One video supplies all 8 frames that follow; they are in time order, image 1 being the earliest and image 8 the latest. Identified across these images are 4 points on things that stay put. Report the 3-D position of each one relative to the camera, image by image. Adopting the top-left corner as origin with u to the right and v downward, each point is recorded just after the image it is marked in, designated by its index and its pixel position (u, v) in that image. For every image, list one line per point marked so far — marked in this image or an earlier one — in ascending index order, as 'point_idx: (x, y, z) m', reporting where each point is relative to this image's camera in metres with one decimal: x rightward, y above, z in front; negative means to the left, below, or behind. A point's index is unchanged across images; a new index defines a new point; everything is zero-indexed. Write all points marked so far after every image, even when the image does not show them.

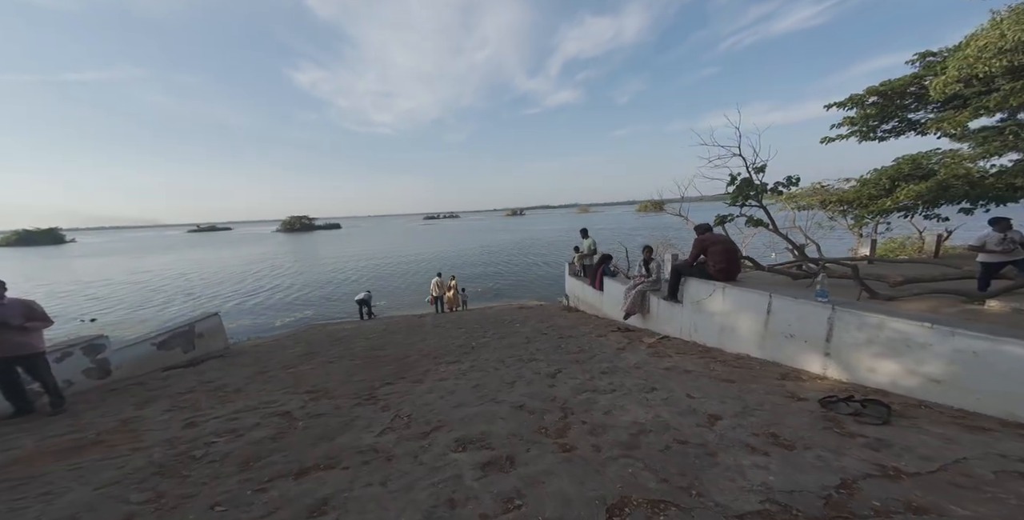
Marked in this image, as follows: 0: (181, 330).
0: (-7.5, -1.8, +9.3) m
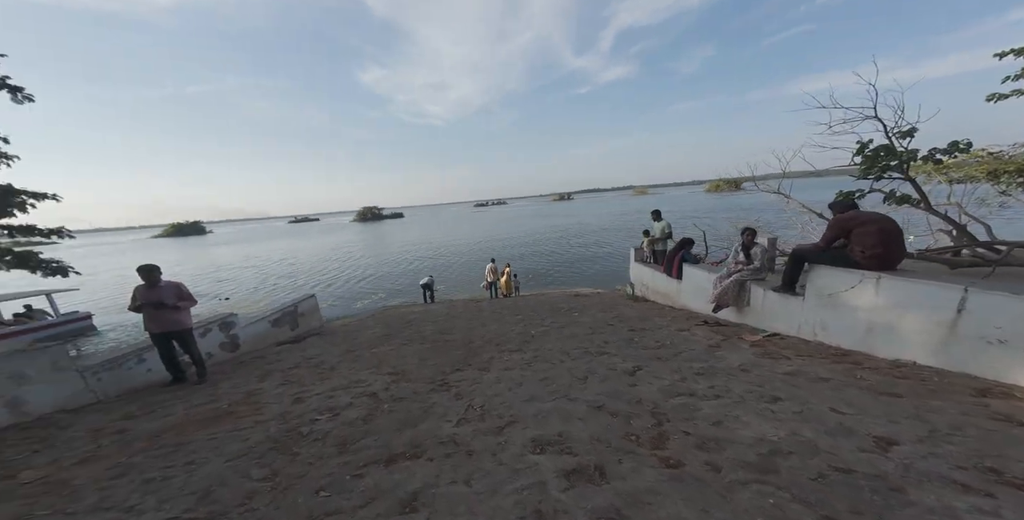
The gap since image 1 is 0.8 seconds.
0: (-5.9, -1.3, +9.7) m
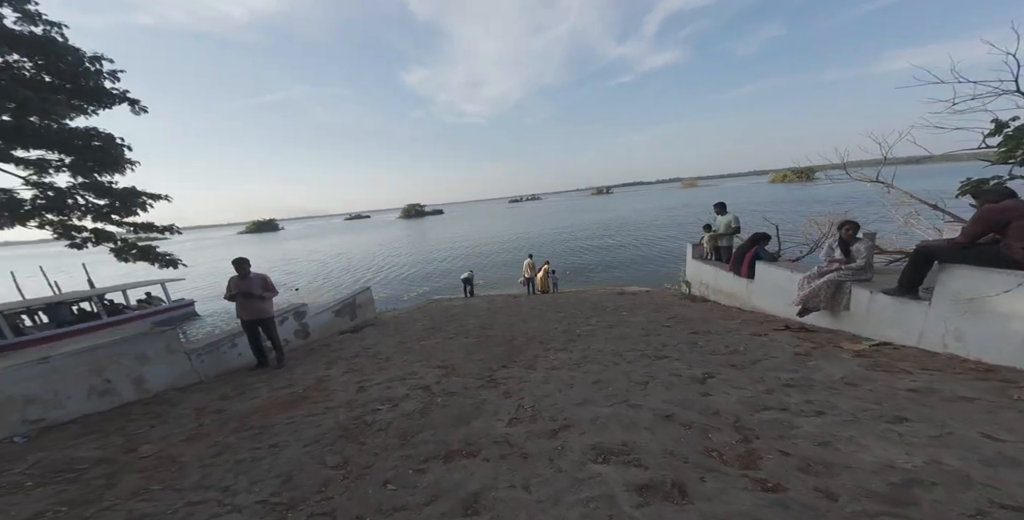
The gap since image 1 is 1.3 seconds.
0: (-4.6, -1.1, +10.0) m
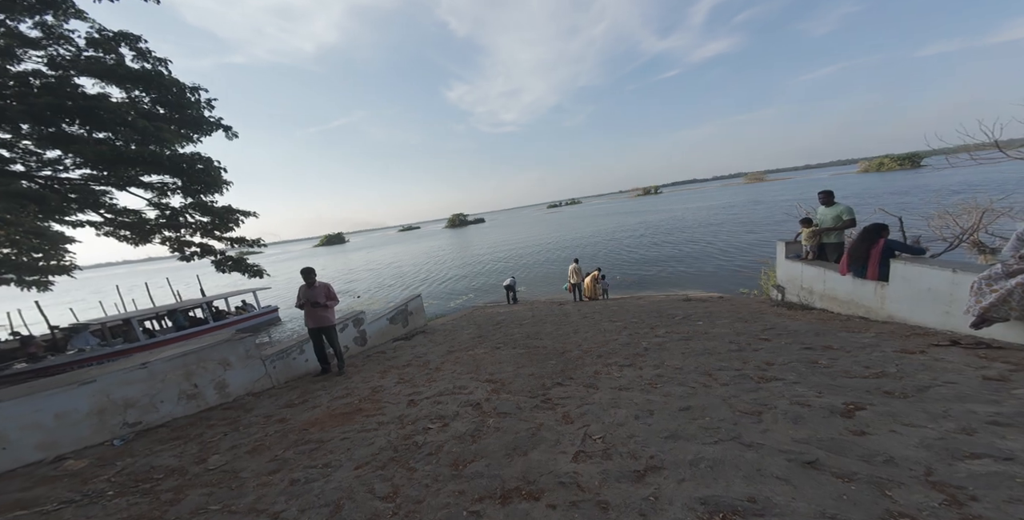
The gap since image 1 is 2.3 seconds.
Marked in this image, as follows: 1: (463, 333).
0: (-3.0, -1.3, +9.9) m
1: (-1.2, -1.9, +9.0) m
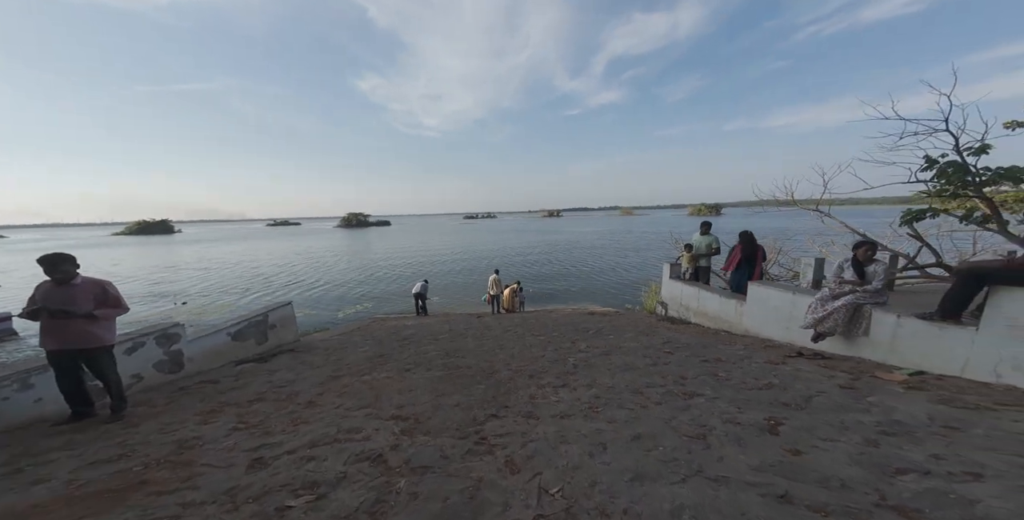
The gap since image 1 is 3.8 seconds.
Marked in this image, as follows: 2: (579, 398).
0: (-5.6, -1.3, +7.5) m
1: (-3.6, -2.0, +7.4) m
2: (+0.9, -1.7, +4.2) m
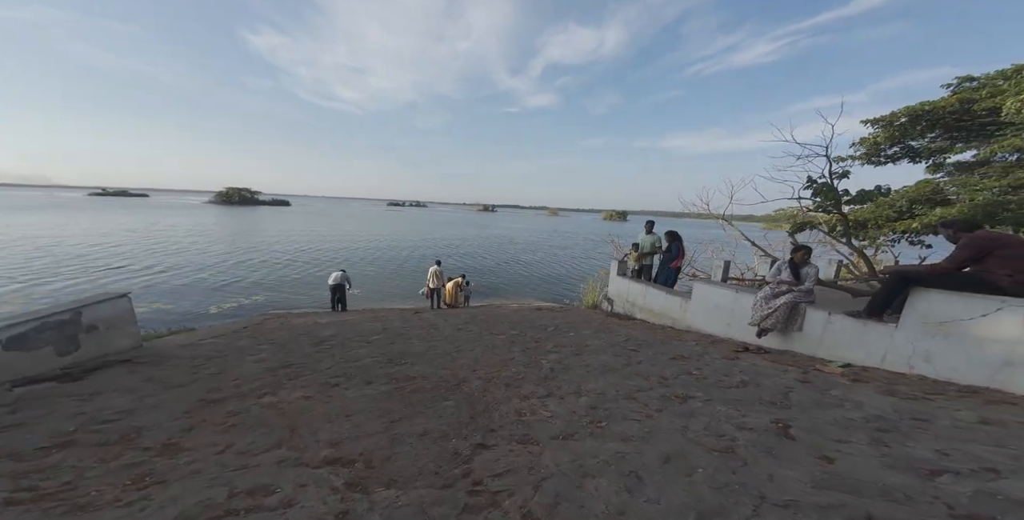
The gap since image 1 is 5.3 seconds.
0: (-6.5, -0.9, +5.1) m
1: (-4.6, -1.6, +5.4) m
2: (+0.6, -1.5, +3.6) m
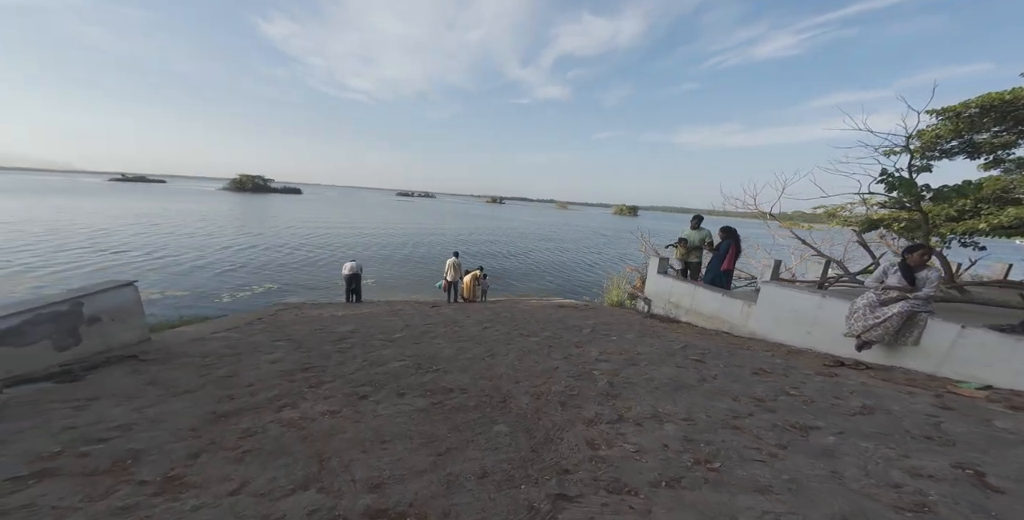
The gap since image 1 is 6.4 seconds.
0: (-5.8, -0.7, +4.5) m
1: (-3.9, -1.4, +4.8) m
2: (+1.3, -1.5, +2.9) m
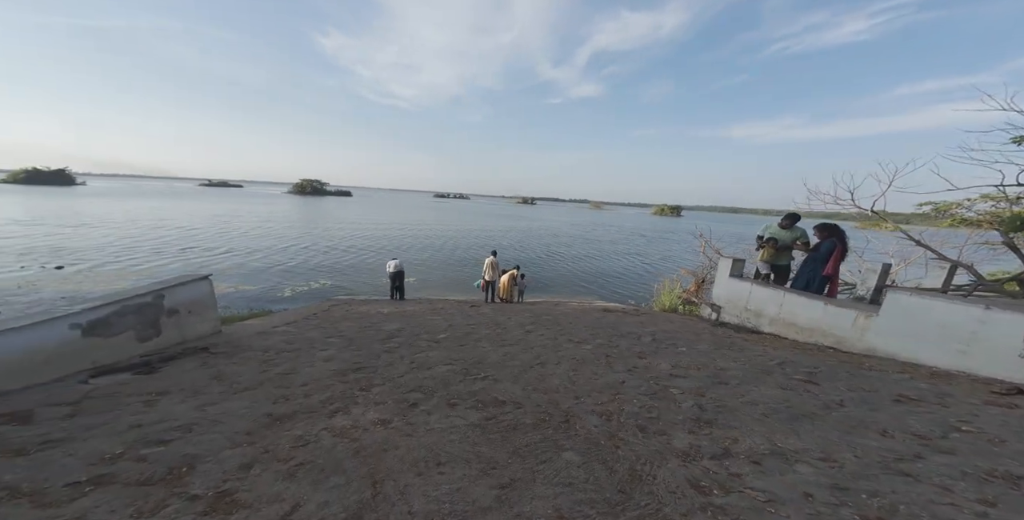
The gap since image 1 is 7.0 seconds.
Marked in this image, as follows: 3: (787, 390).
0: (-4.9, -0.6, +4.6) m
1: (-3.0, -1.4, +4.7) m
2: (+1.9, -1.5, +2.2) m
3: (+3.1, -1.4, +4.0) m
